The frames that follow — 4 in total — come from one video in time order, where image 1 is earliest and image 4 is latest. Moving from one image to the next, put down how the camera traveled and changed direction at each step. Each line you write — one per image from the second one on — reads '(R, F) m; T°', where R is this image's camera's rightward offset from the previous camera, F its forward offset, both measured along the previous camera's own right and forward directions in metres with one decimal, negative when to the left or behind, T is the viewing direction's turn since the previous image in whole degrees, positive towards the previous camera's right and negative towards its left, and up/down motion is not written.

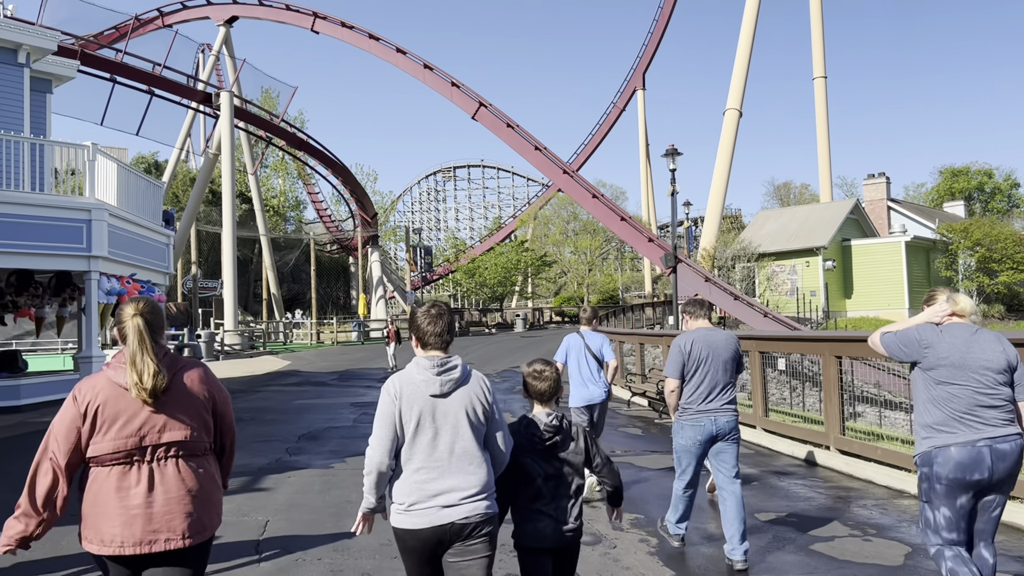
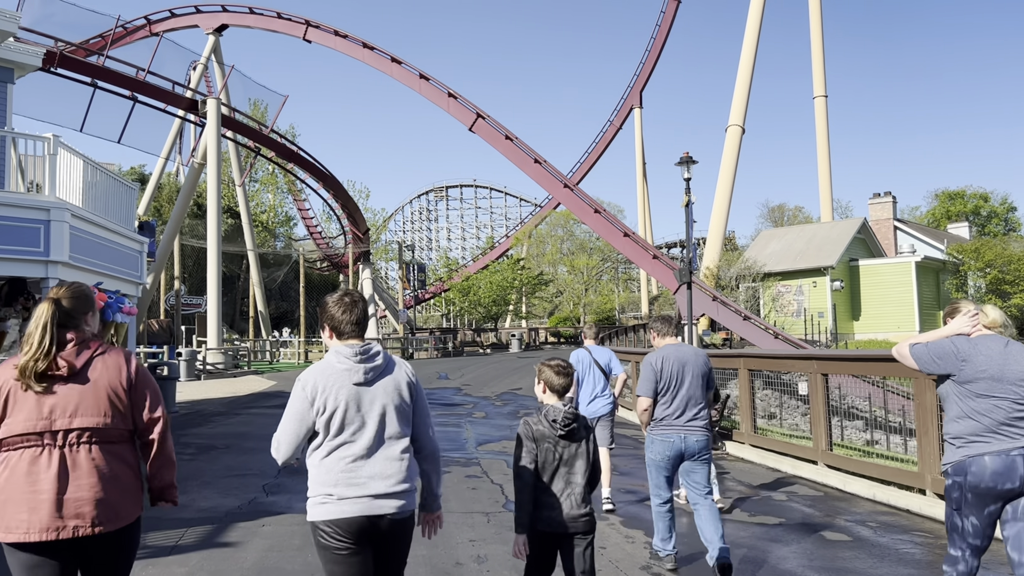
(-0.3, +1.3) m; +1°
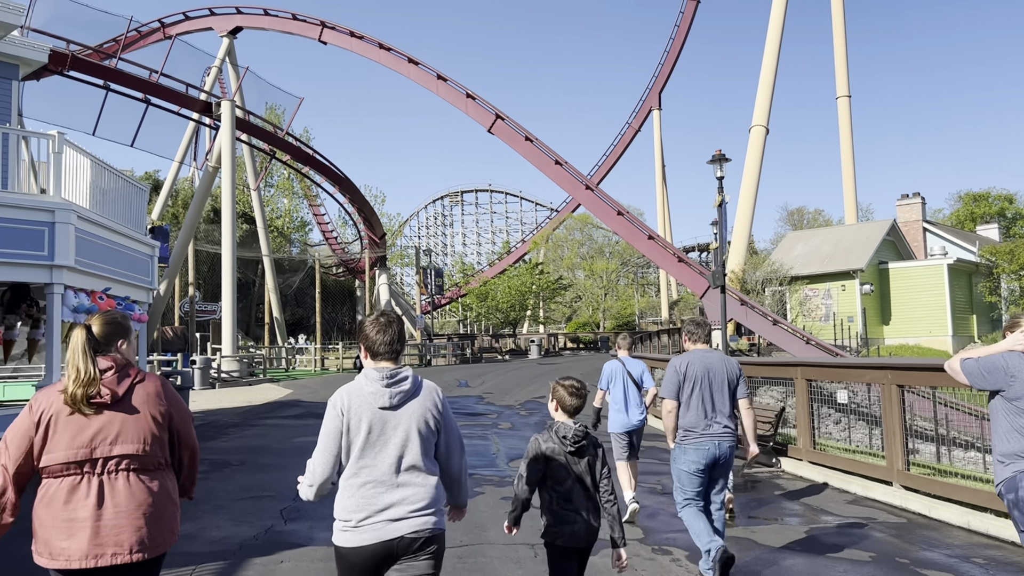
(-0.2, +0.7) m; -1°
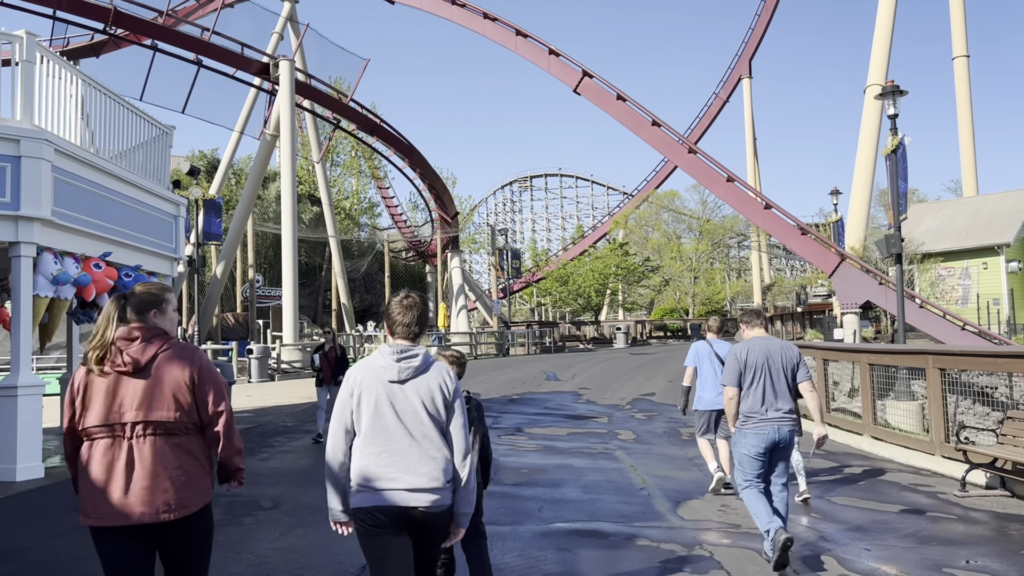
(-0.7, +3.2) m; -5°
